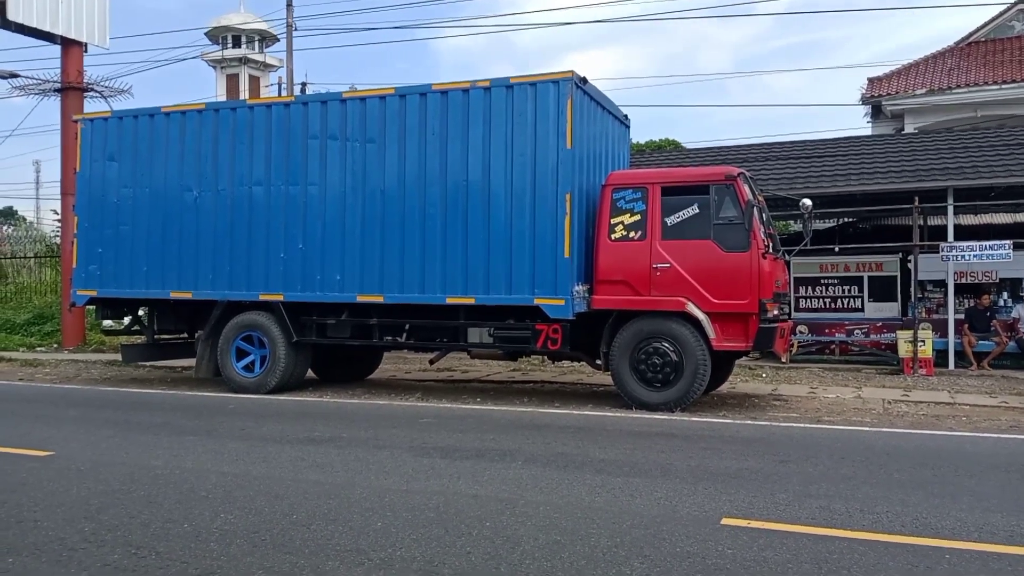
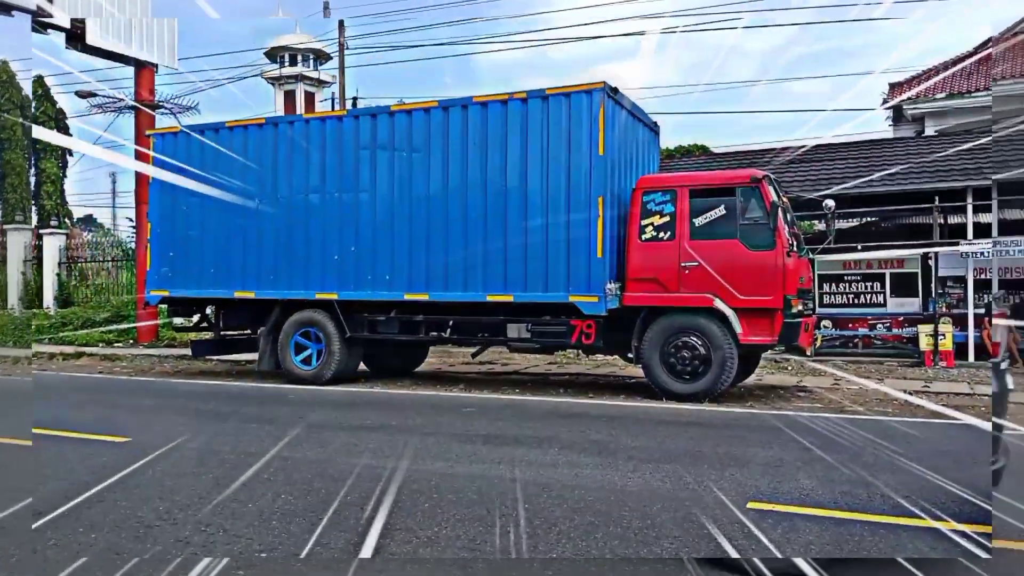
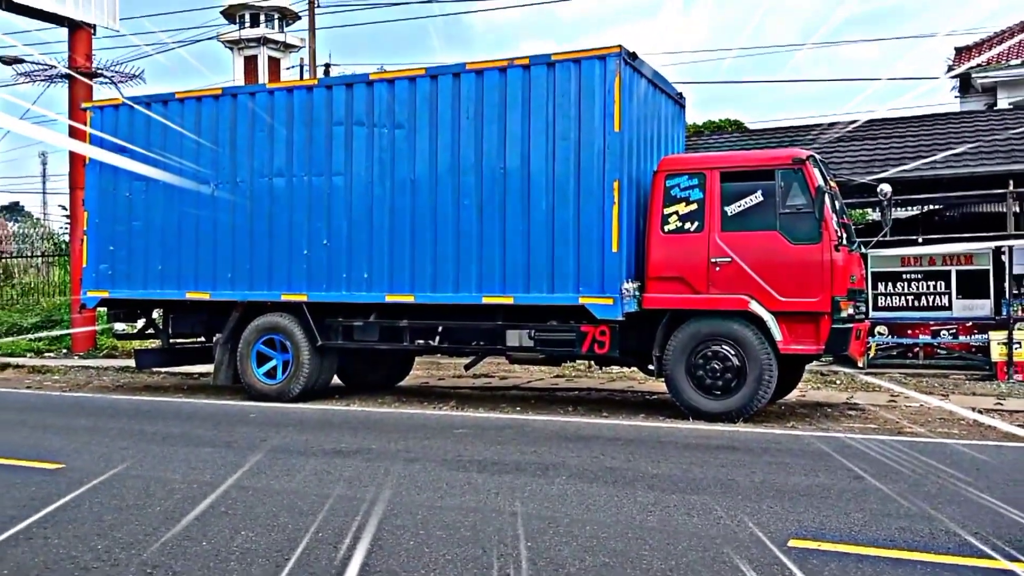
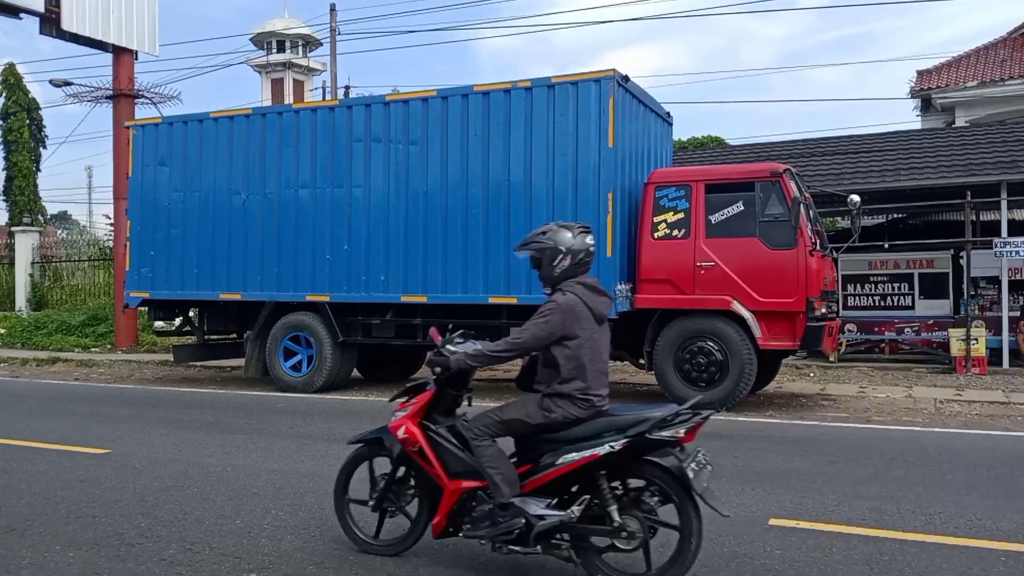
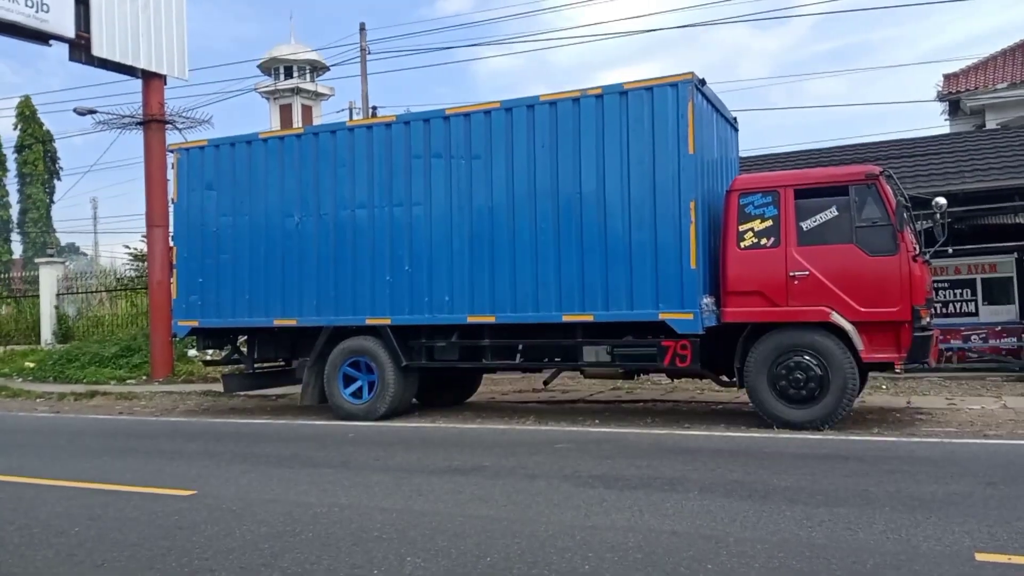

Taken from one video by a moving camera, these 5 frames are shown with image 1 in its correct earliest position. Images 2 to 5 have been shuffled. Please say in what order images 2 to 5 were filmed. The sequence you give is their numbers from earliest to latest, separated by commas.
4, 2, 3, 5
